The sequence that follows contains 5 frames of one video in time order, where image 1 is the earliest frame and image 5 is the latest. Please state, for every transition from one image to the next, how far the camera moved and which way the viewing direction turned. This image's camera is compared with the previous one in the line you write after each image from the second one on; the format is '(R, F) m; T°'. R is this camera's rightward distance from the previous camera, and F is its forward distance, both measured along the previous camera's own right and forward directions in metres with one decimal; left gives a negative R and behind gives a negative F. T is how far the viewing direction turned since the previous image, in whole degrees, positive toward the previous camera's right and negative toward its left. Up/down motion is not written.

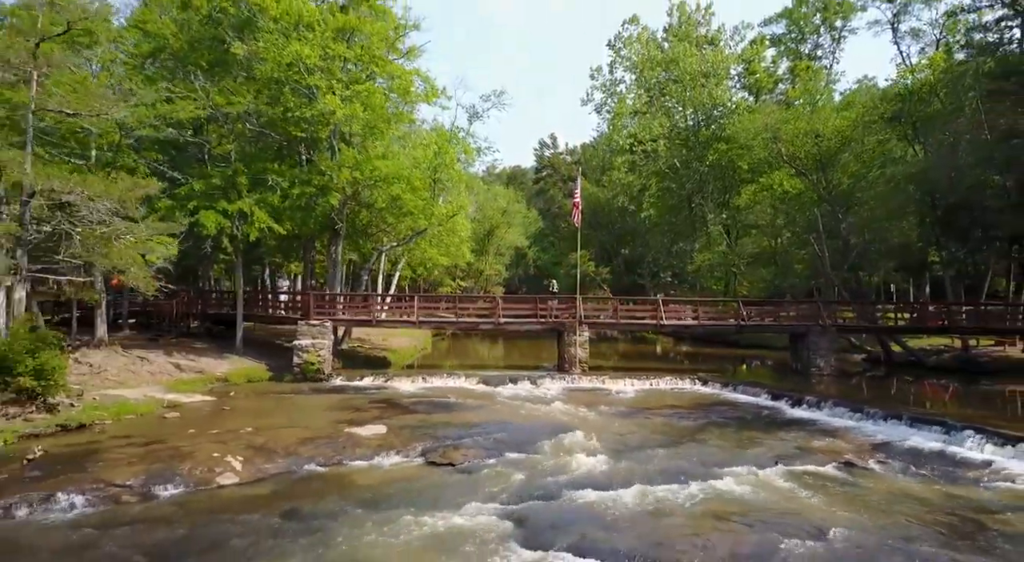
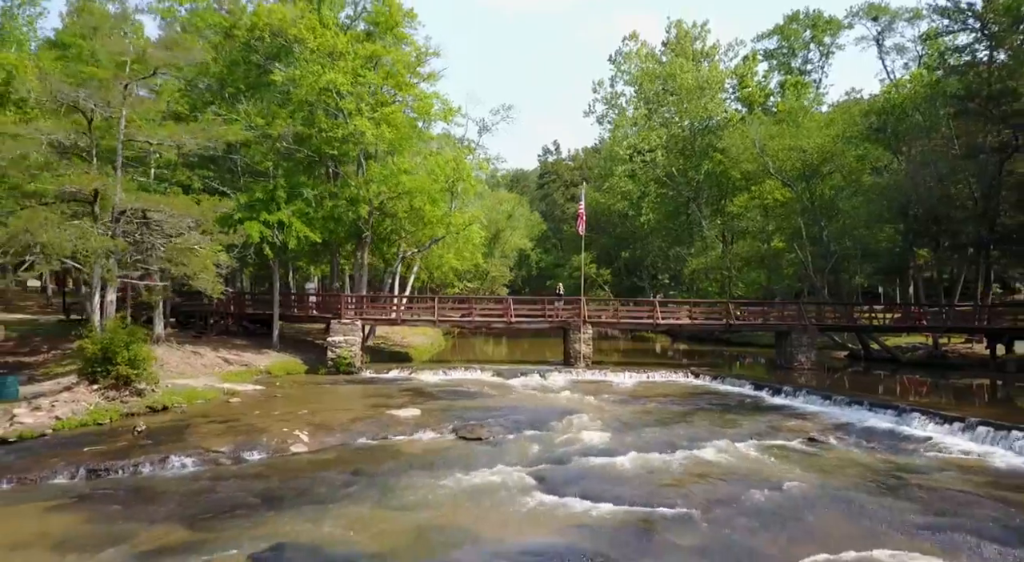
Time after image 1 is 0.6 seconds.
(-0.4, -2.5) m; 0°
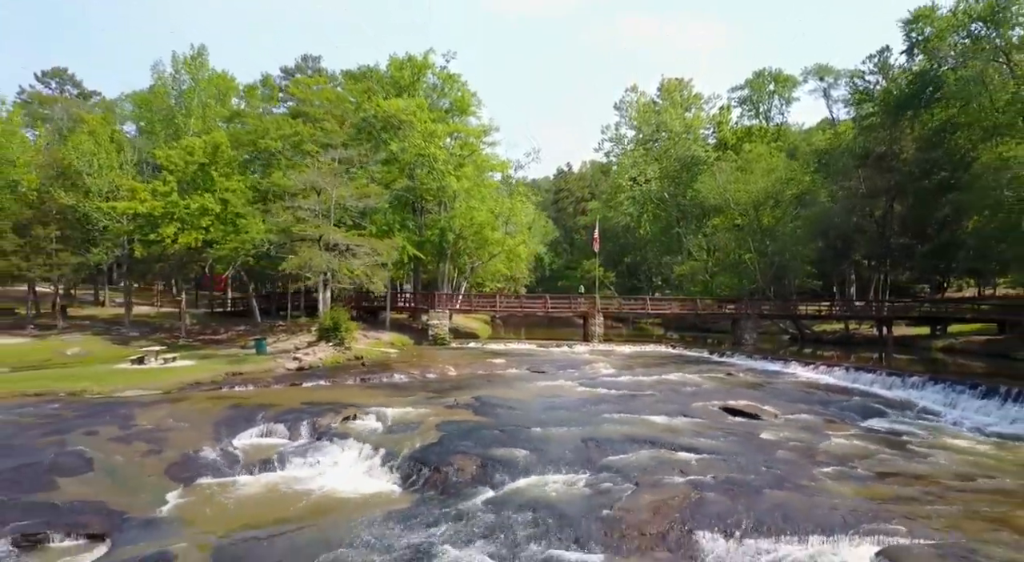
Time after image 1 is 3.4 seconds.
(-1.9, -12.3) m; 0°
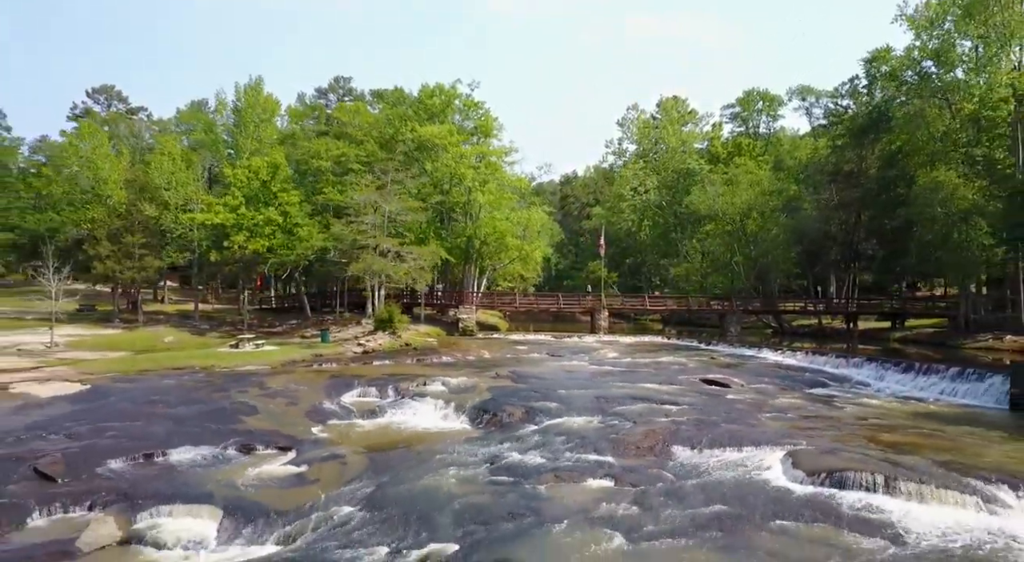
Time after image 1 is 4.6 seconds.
(-1.0, -6.2) m; 0°
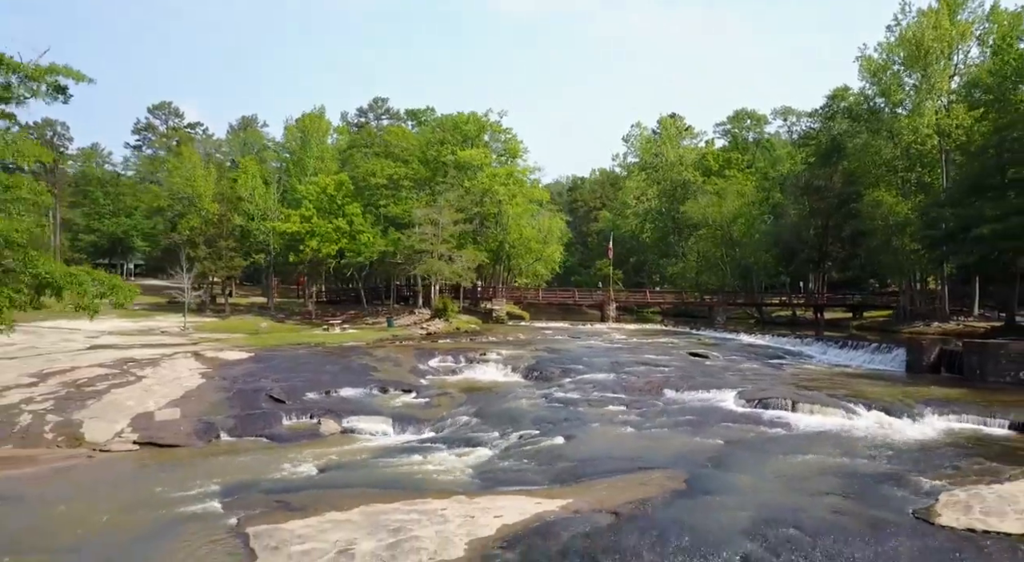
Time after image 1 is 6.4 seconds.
(-1.7, -9.0) m; 0°
